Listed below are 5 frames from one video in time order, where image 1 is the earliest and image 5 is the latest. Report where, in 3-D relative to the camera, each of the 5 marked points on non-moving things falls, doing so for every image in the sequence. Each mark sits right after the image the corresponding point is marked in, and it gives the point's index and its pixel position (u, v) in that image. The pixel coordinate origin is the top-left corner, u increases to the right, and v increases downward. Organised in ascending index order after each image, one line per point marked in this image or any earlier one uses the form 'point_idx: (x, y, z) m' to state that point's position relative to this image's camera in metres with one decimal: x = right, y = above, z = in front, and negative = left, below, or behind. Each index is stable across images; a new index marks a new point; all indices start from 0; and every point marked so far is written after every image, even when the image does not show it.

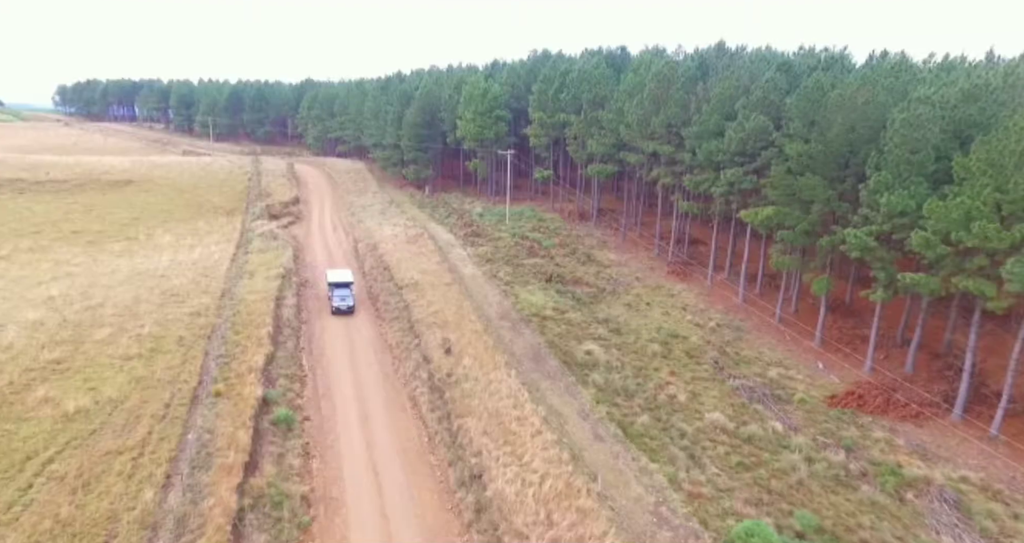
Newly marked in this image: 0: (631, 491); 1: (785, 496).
0: (+3.2, -5.9, +15.6) m
1: (+7.8, -6.3, +16.3) m
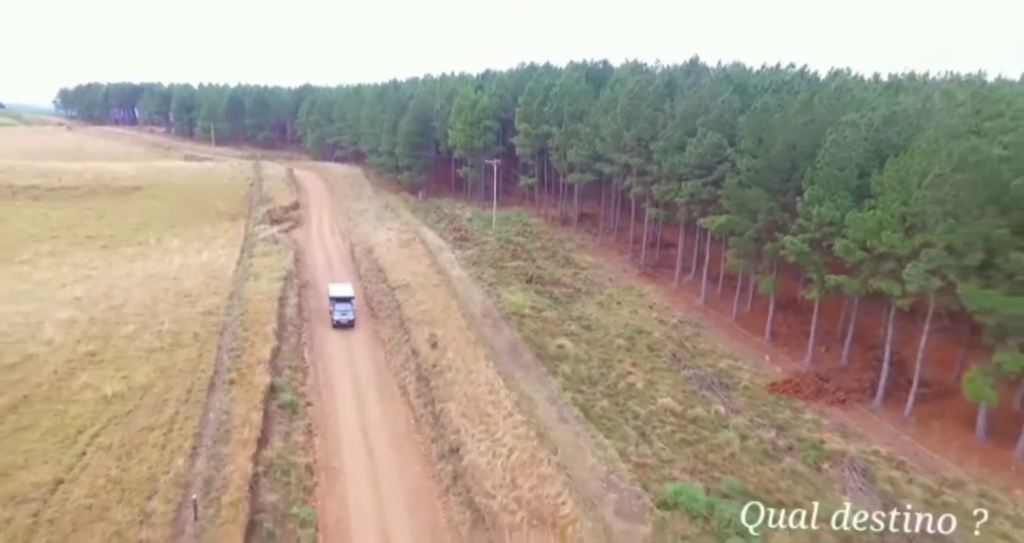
0: (+2.3, -6.1, +18.4) m
1: (+6.9, -6.4, +19.1) m
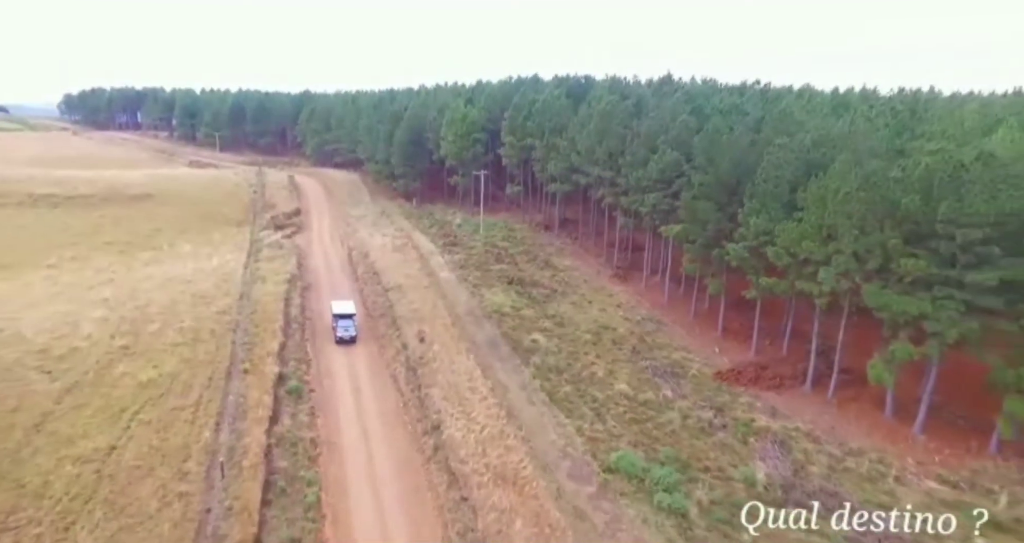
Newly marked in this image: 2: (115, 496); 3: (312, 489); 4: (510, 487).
0: (+1.3, -6.2, +21.9) m
1: (+5.8, -6.6, +22.6) m
2: (-11.0, -6.3, +16.0) m
3: (-6.5, -7.0, +18.6) m
4: (-0.1, -7.1, +18.8) m
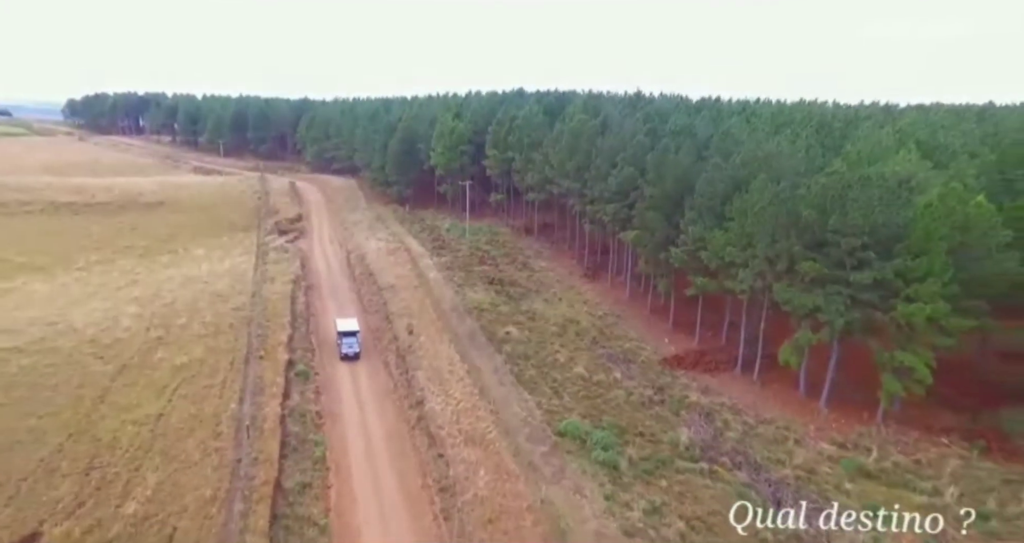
0: (-0.1, -6.3, +26.7) m
1: (+4.4, -6.7, +27.4) m
2: (-12.4, -6.4, +20.7) m
3: (-7.9, -7.1, +23.3) m
4: (-1.4, -7.2, +23.5) m
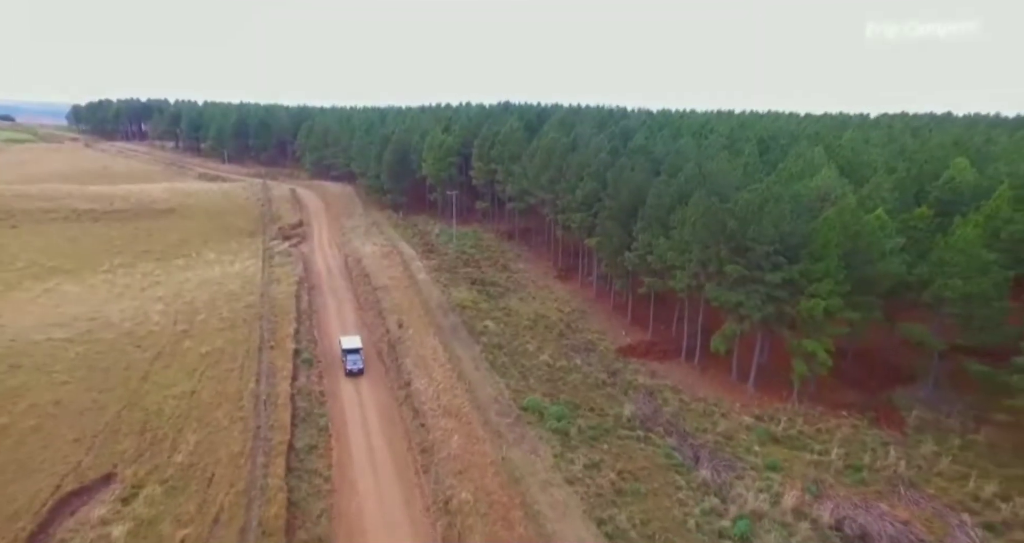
0: (-1.6, -6.4, +31.7) m
1: (+2.9, -6.8, +32.5) m
2: (-13.9, -6.5, +25.7) m
3: (-9.4, -7.3, +28.4) m
4: (-3.0, -7.3, +28.6) m
